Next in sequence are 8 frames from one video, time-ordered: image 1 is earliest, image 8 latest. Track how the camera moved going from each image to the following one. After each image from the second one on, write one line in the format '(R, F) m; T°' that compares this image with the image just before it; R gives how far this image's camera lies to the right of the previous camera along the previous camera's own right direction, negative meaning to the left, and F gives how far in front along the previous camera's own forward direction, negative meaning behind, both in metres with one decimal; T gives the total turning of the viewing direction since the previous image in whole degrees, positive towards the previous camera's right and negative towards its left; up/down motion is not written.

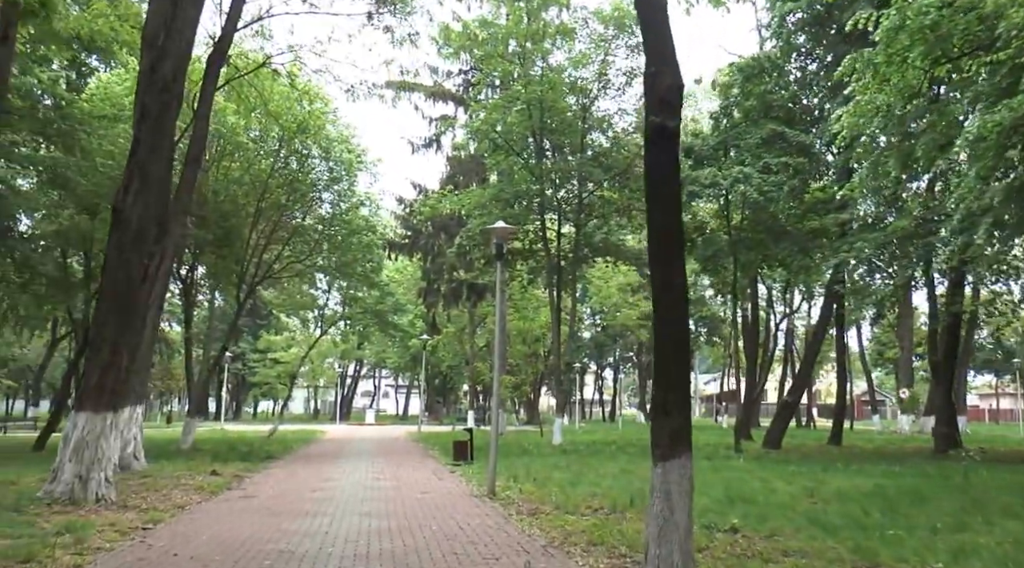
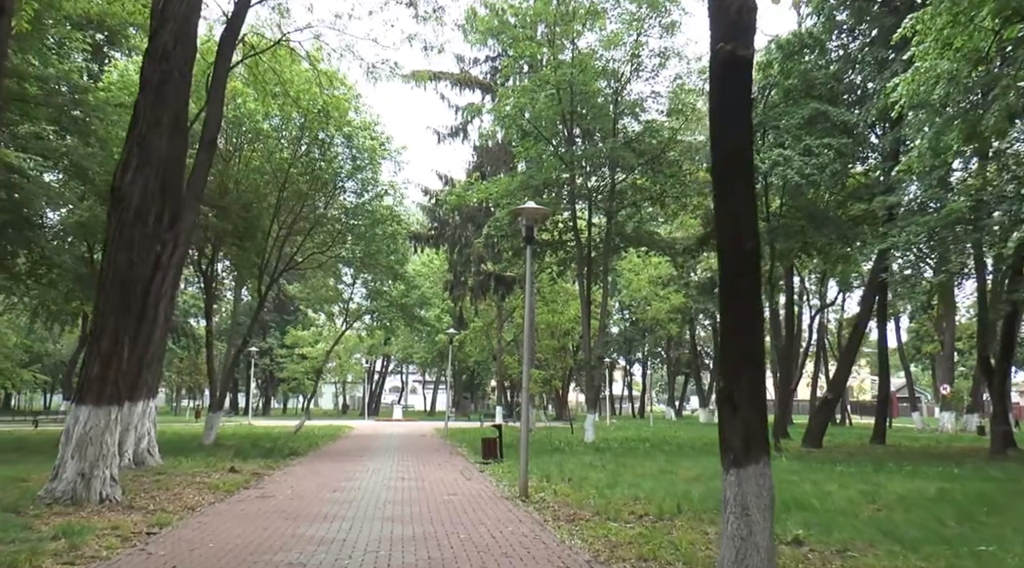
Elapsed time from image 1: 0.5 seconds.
(-0.1, +0.9) m; -2°
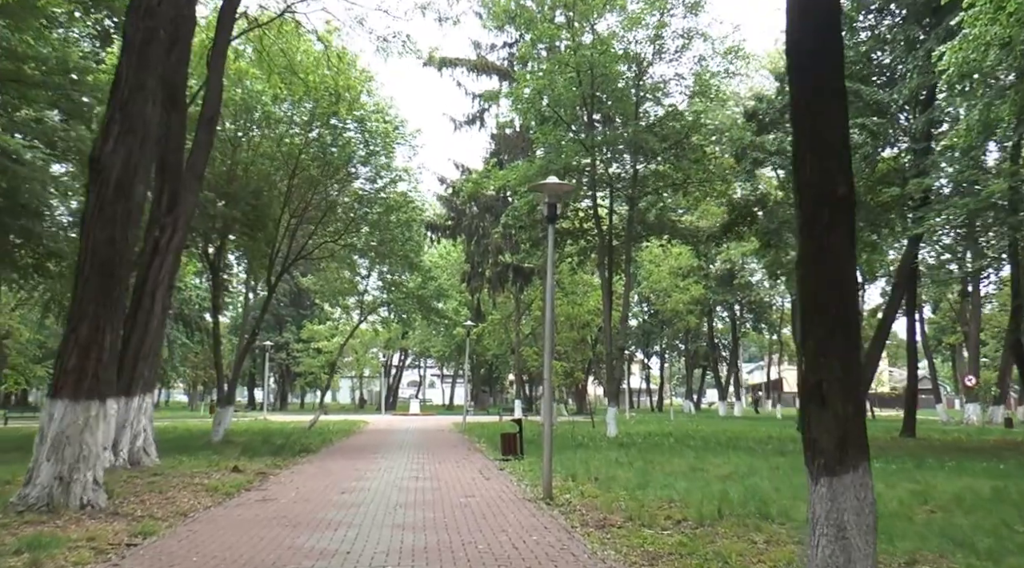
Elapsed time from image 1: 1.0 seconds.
(0.0, +0.9) m; -1°
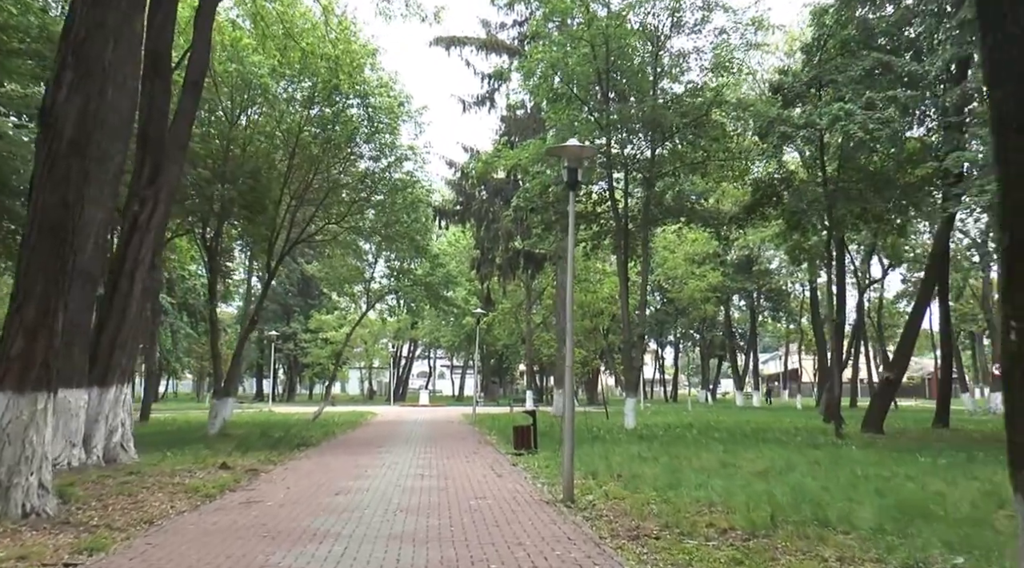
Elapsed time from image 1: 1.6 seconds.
(-0.1, +1.2) m; -1°
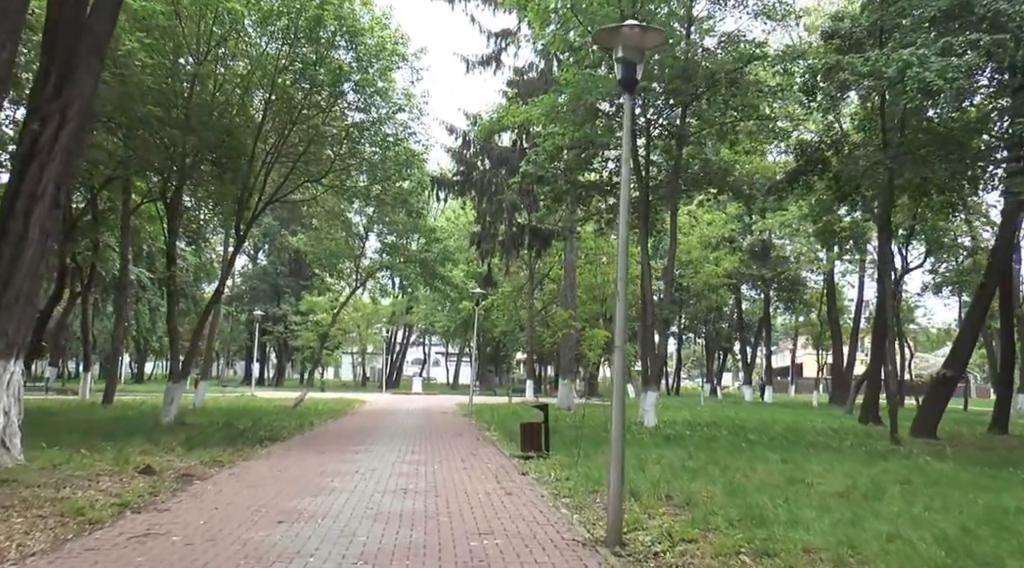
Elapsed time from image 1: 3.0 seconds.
(-0.2, +2.9) m; 0°
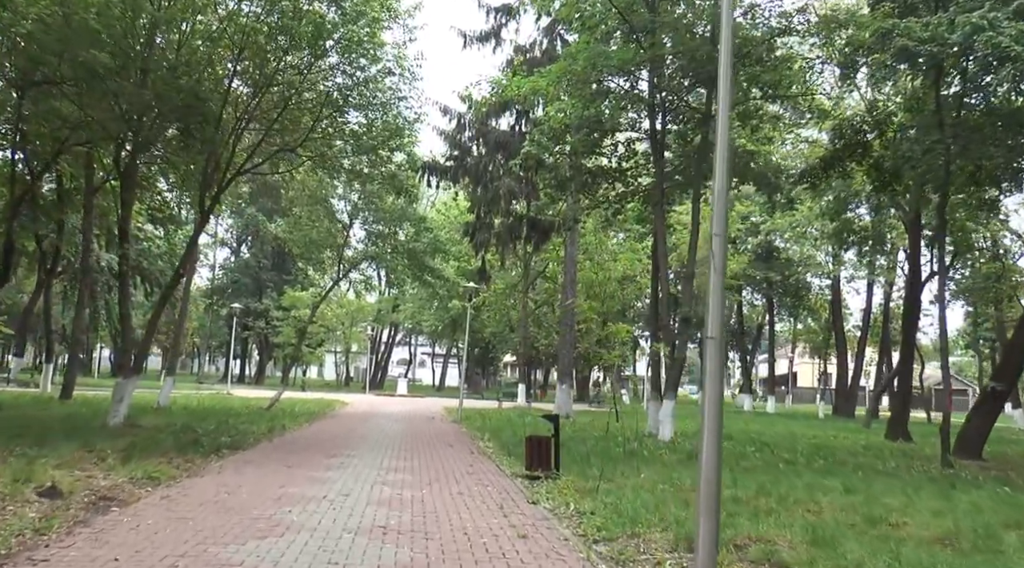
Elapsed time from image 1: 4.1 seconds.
(-0.3, +2.2) m; +1°
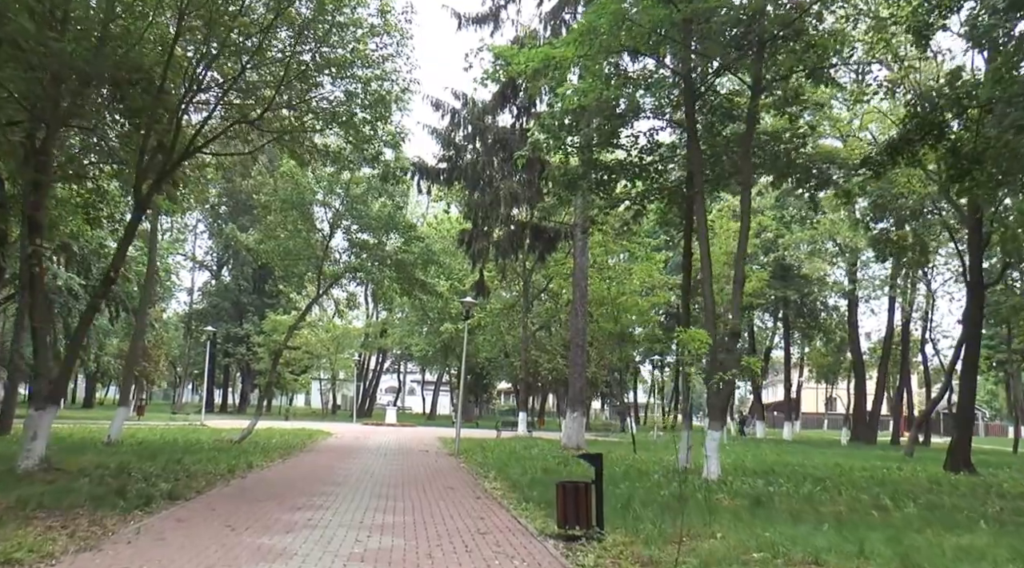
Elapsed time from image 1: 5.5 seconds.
(-0.3, +2.9) m; +1°
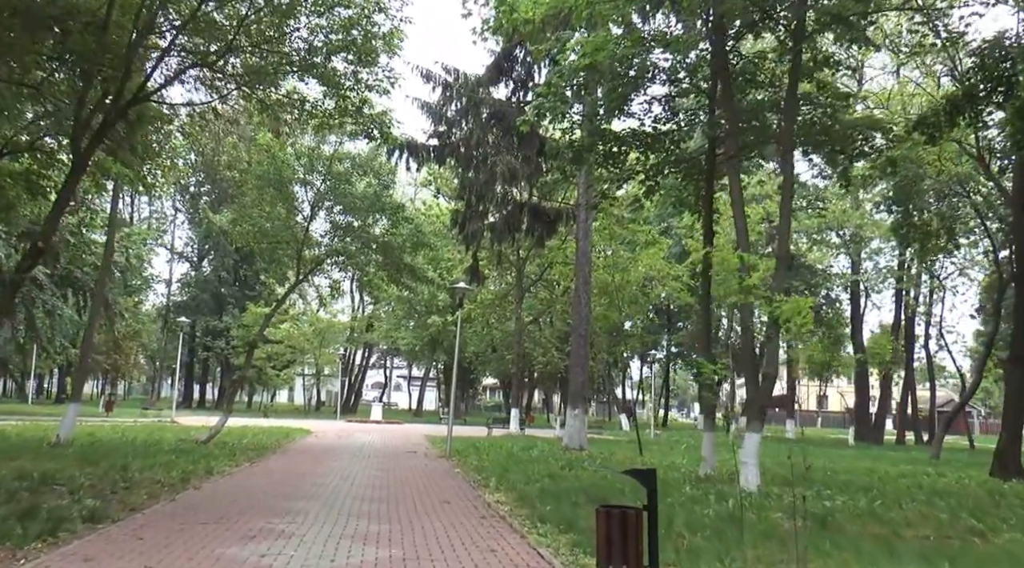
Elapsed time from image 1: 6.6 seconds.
(-0.3, +2.1) m; +1°
